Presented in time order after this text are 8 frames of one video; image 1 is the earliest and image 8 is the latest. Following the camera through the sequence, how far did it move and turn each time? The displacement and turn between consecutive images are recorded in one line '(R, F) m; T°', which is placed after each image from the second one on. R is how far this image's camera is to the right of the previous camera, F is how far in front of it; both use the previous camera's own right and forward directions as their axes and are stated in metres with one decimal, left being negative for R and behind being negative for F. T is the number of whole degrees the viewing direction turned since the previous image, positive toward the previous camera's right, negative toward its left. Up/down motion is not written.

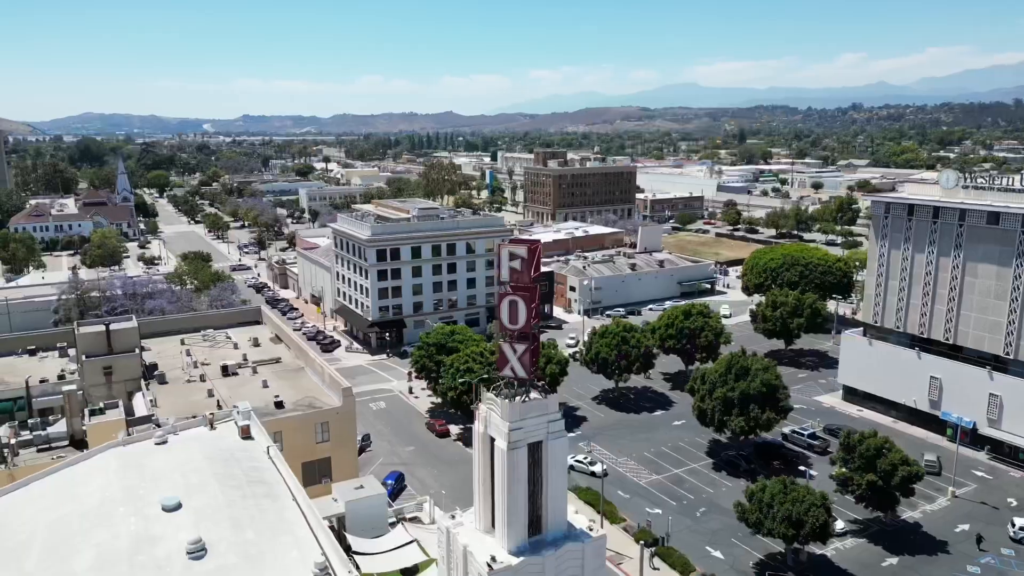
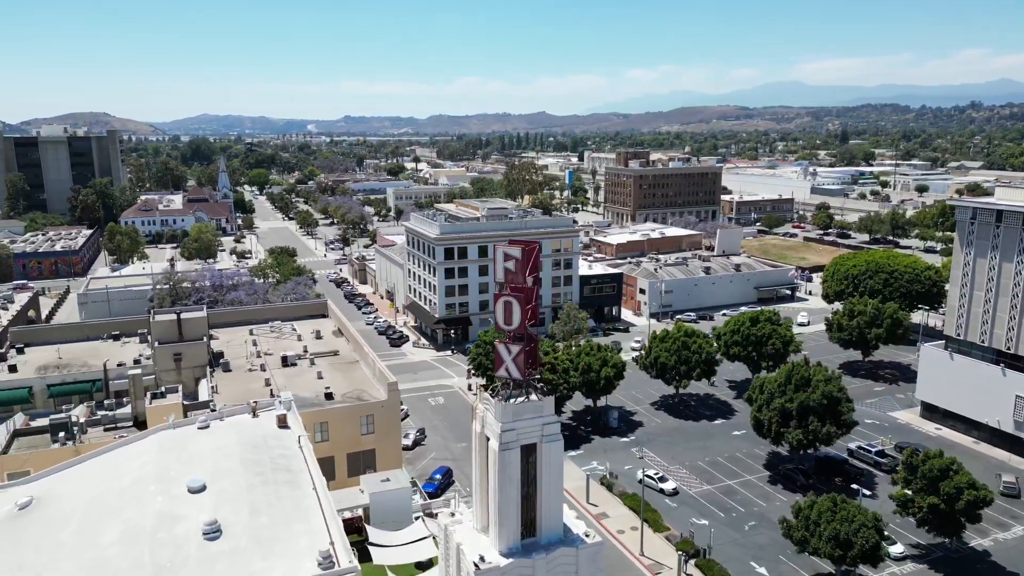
(+2.0, +0.2) m; -7°
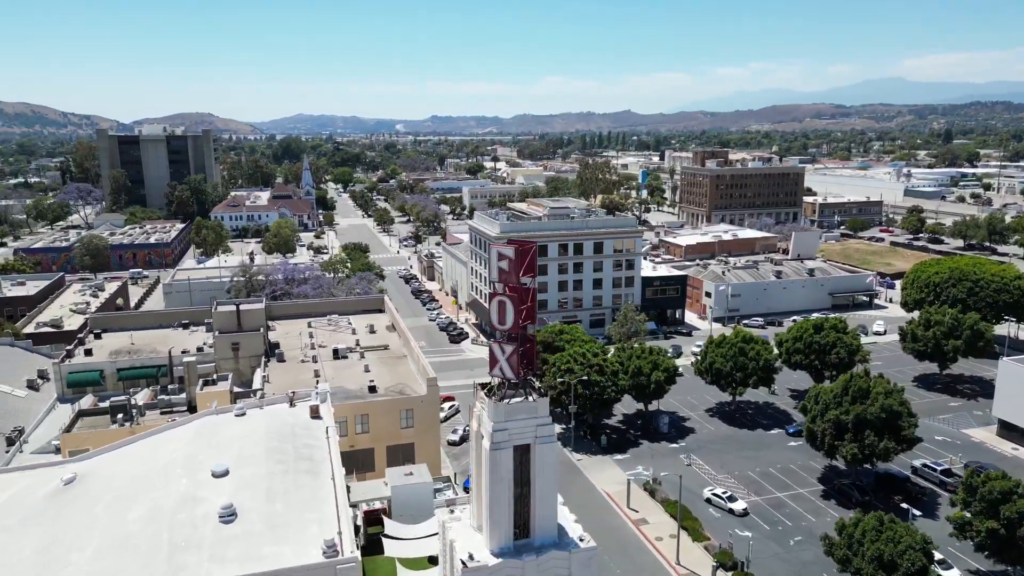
(+1.8, +0.2) m; -6°
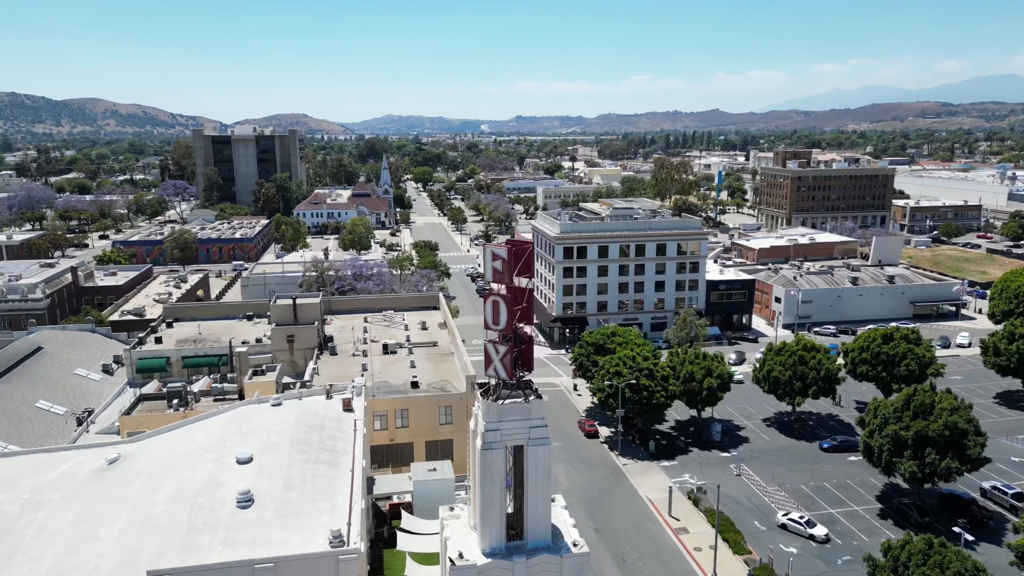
(+1.8, +0.2) m; -6°
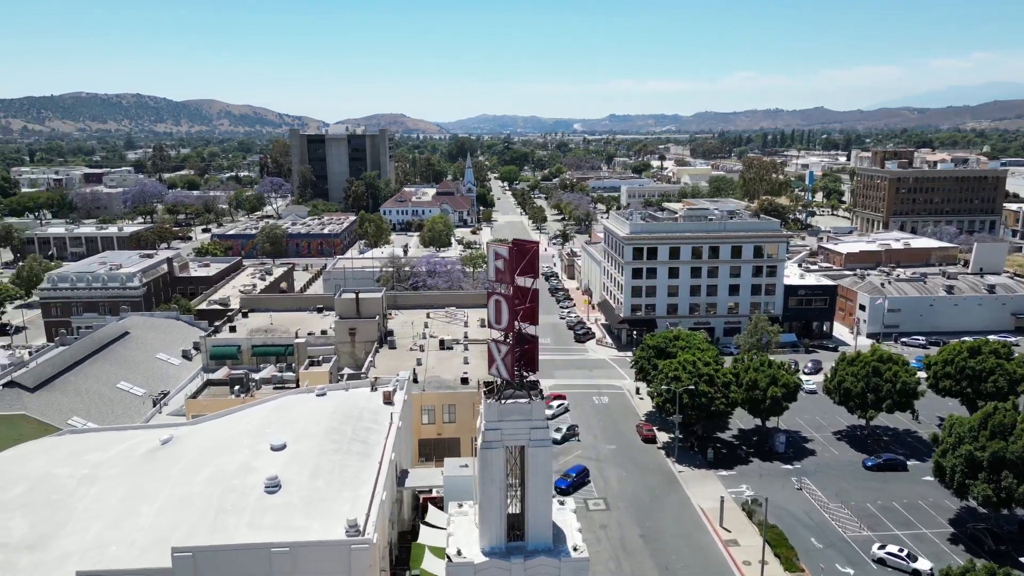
(+1.8, +0.2) m; -7°
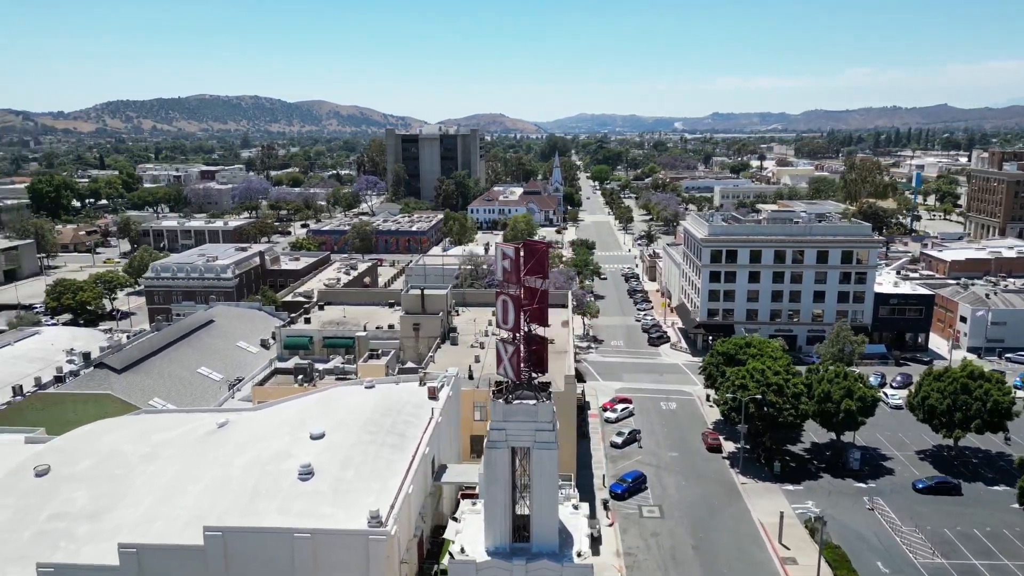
(+1.8, +0.2) m; -7°
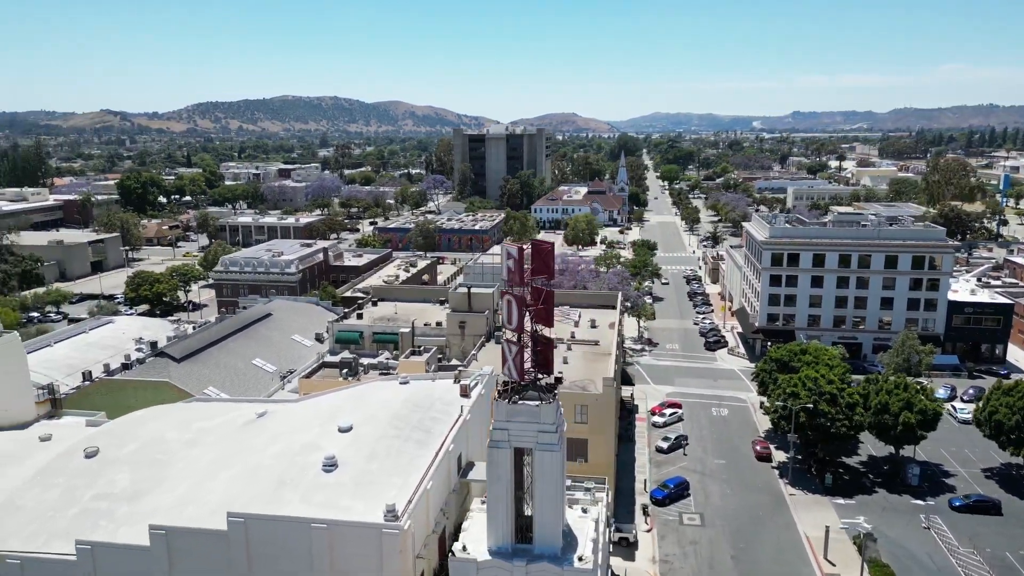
(+1.3, +0.1) m; -5°
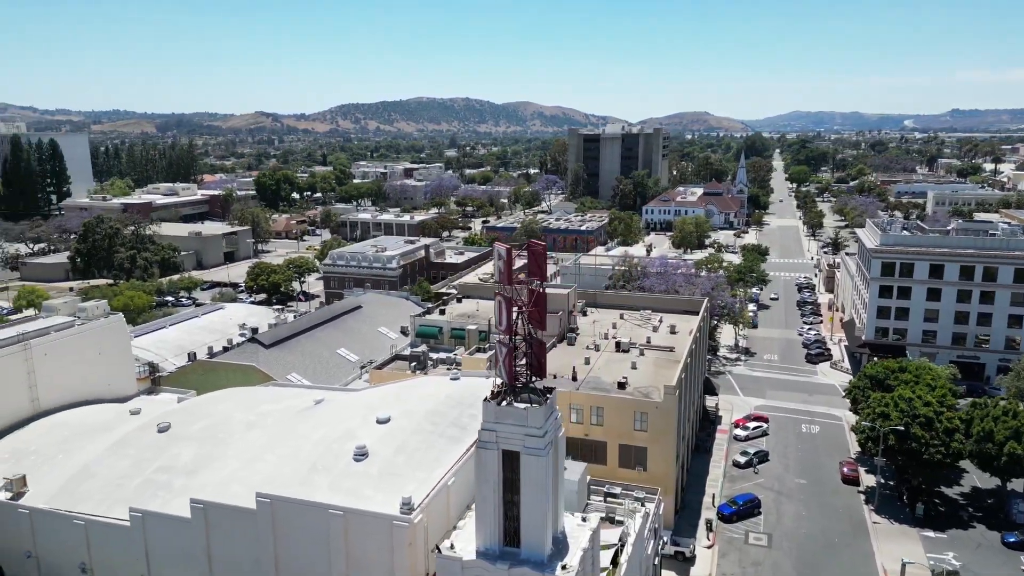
(+2.7, +0.3) m; -9°
